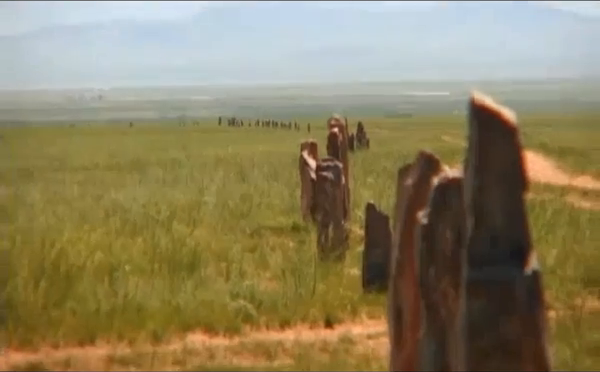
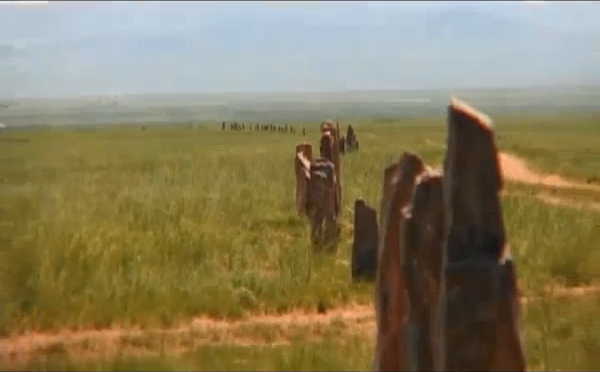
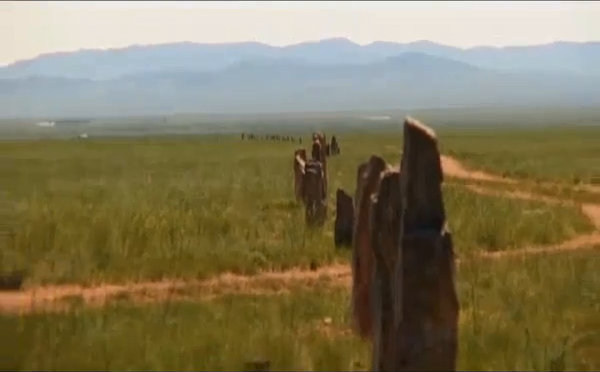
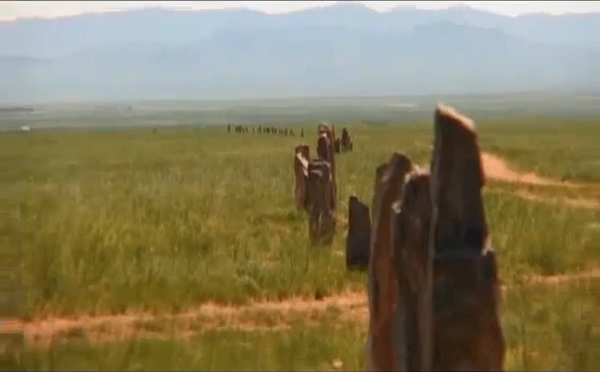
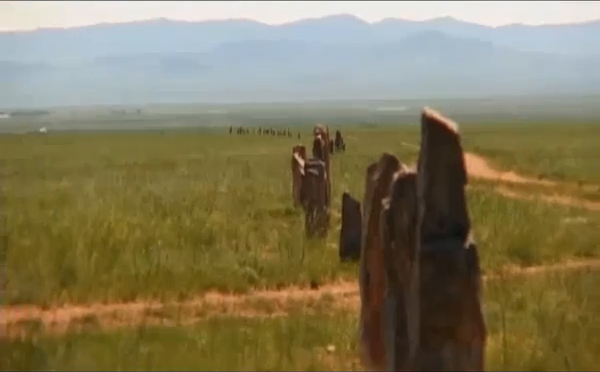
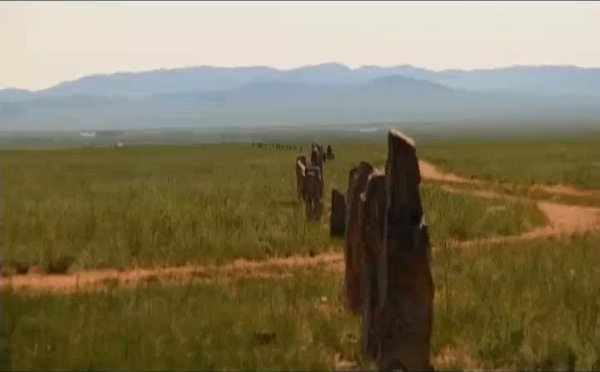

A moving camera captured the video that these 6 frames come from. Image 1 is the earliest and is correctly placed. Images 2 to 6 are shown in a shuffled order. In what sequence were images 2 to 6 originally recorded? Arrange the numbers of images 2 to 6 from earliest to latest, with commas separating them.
2, 4, 5, 3, 6
